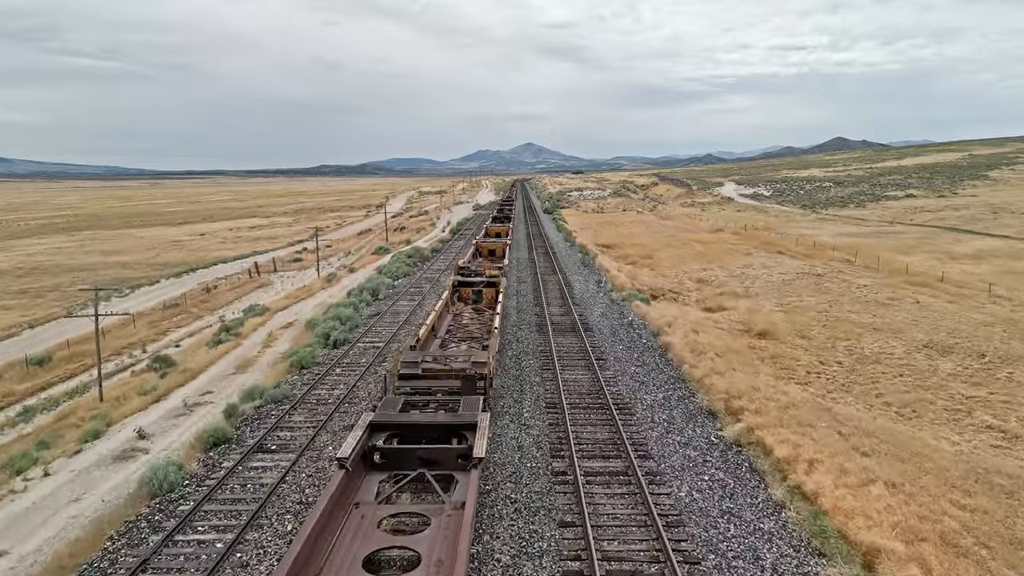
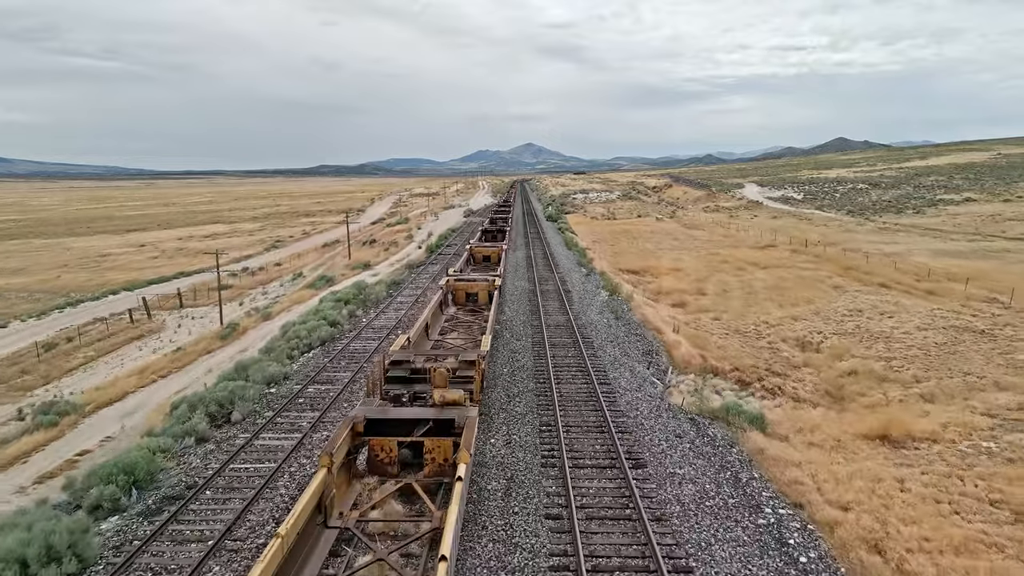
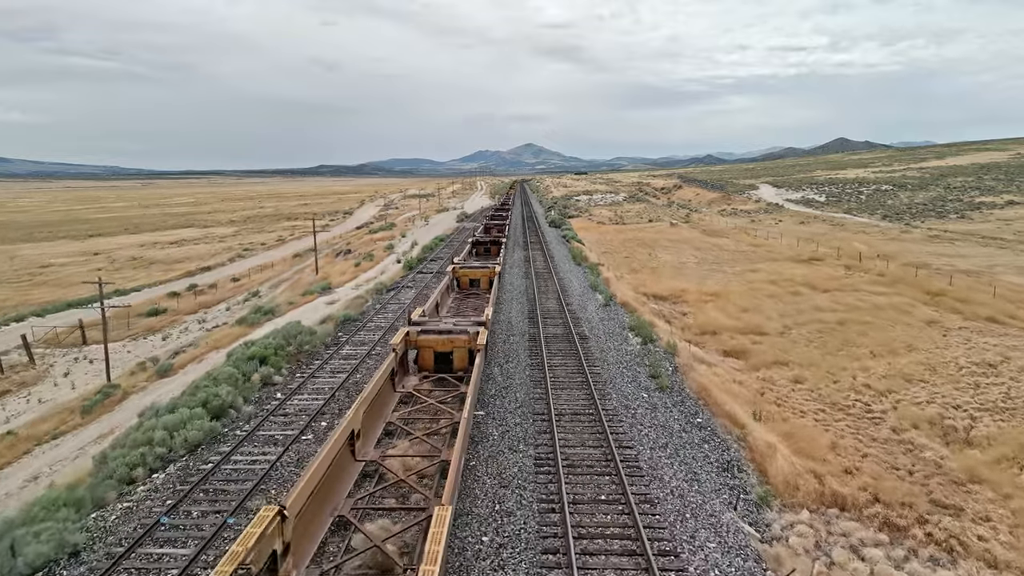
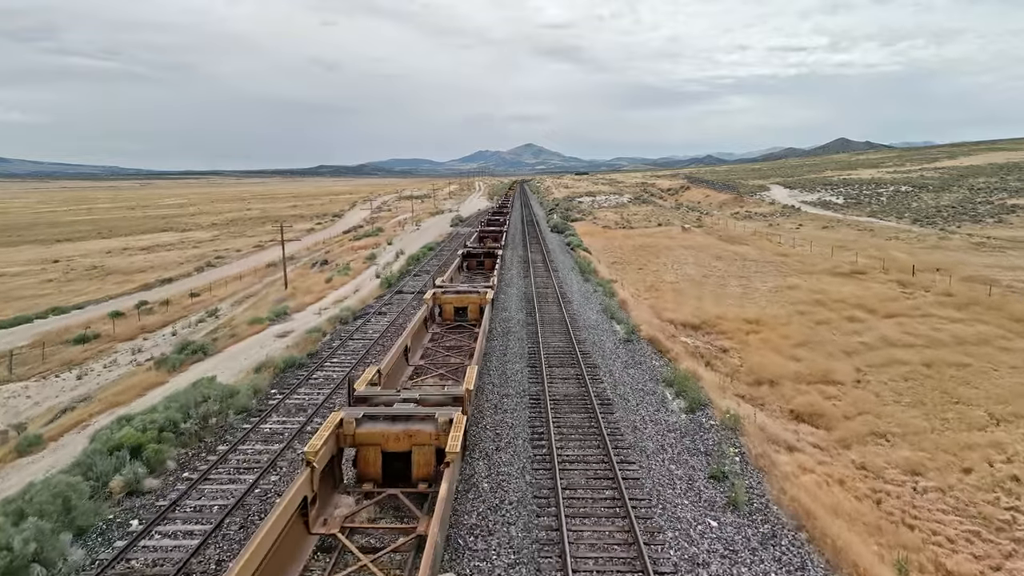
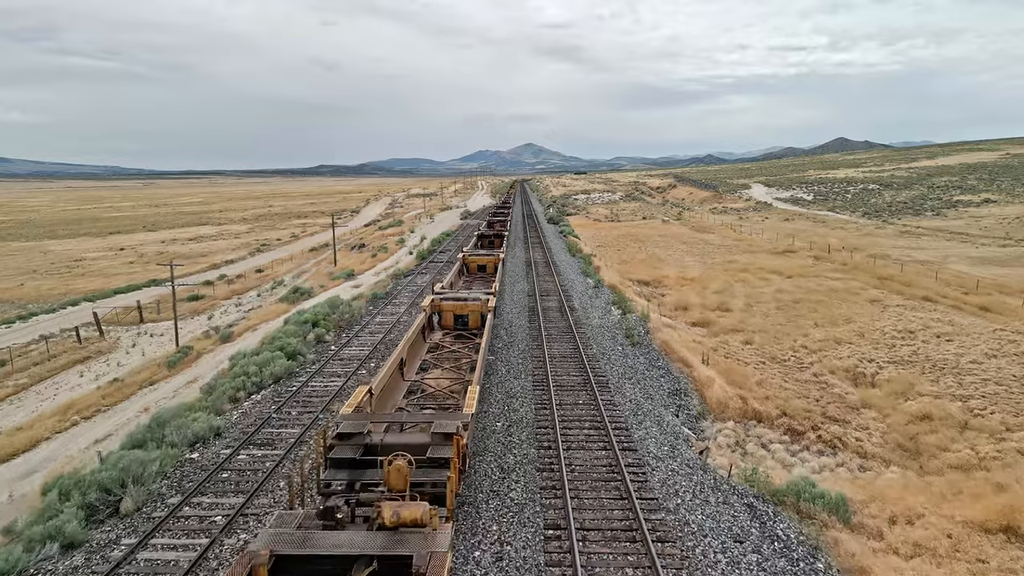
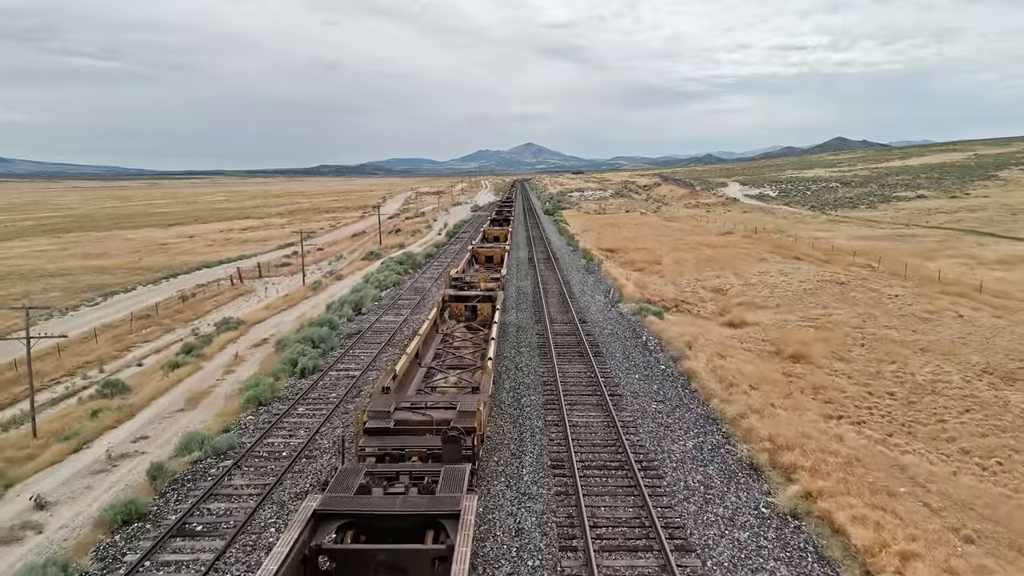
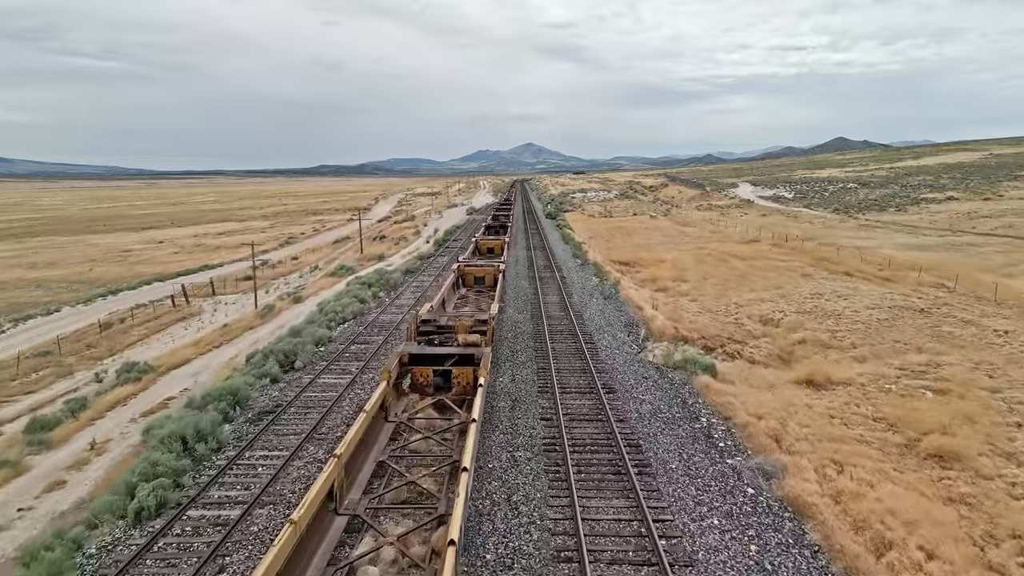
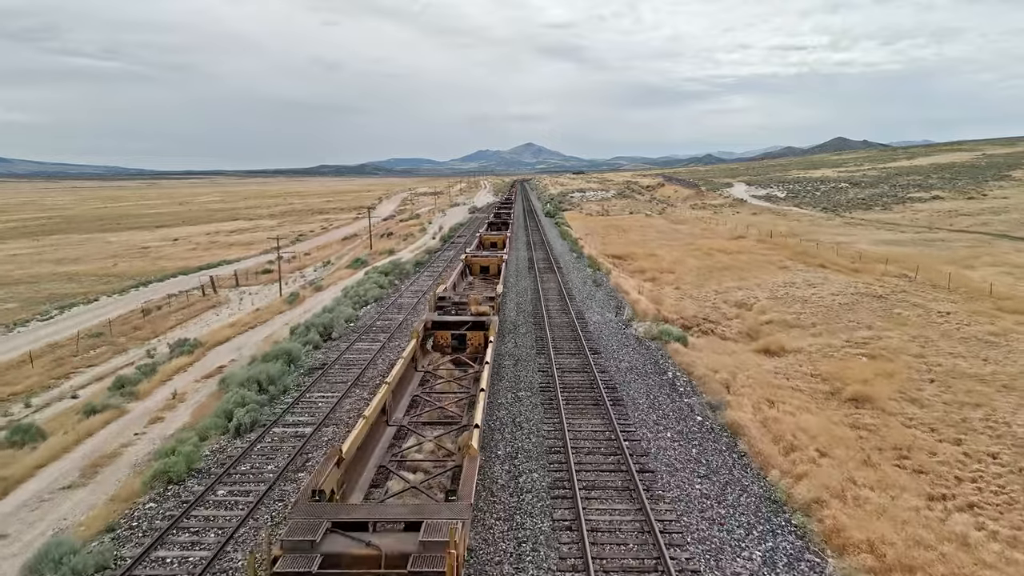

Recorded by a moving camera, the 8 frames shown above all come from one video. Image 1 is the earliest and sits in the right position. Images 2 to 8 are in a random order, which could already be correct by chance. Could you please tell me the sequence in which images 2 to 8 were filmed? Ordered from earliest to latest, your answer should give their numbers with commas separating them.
6, 8, 7, 2, 5, 3, 4
